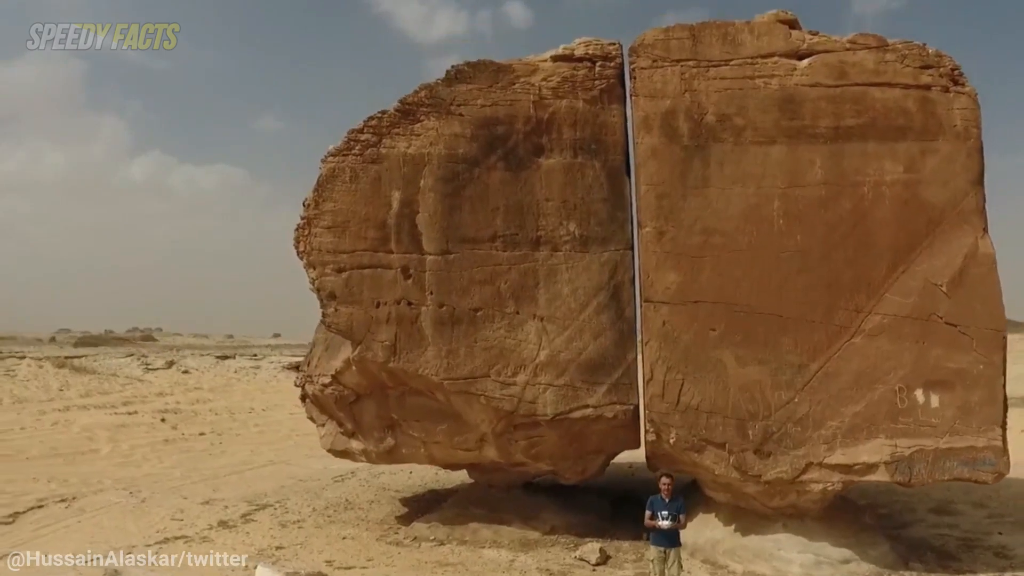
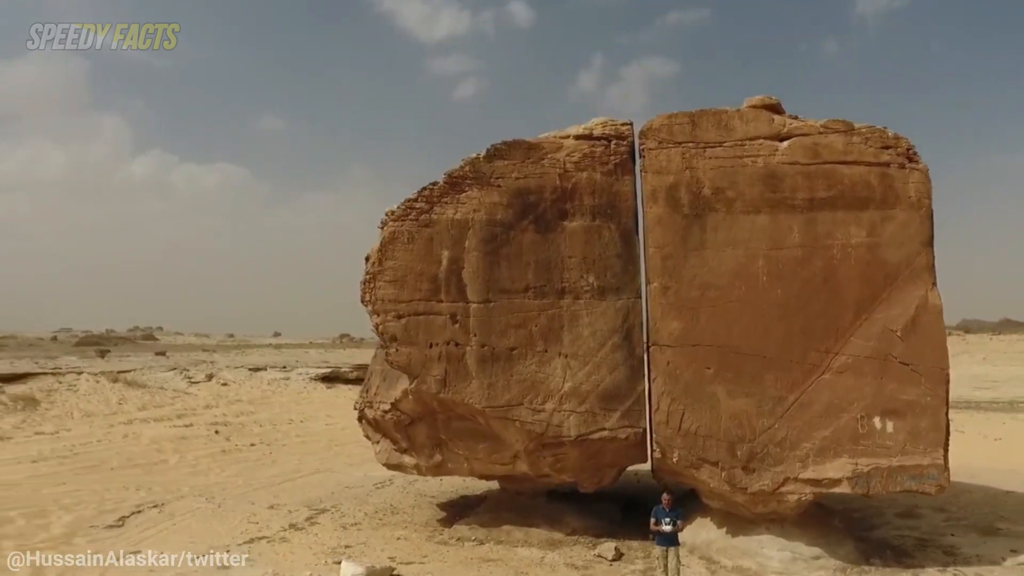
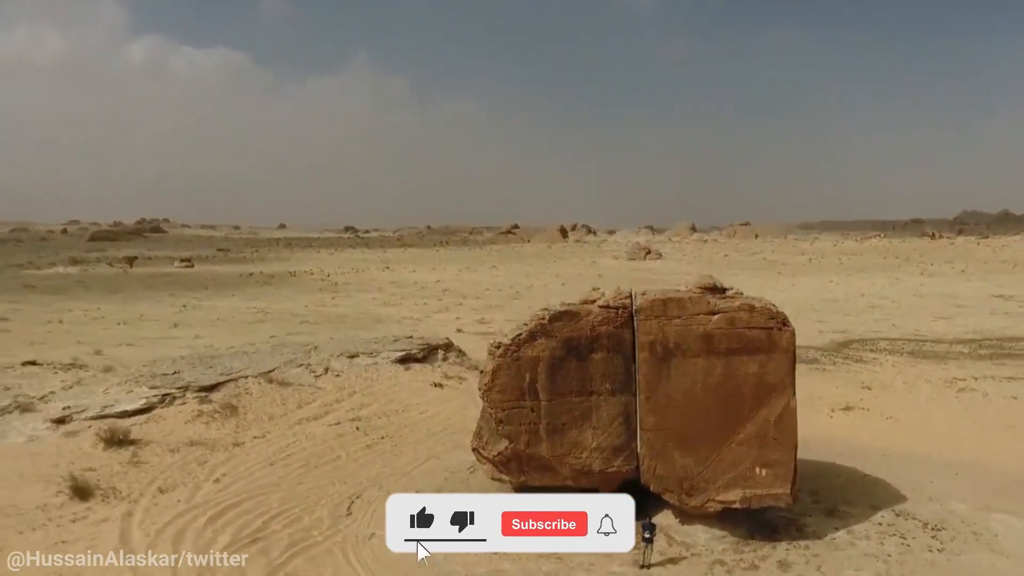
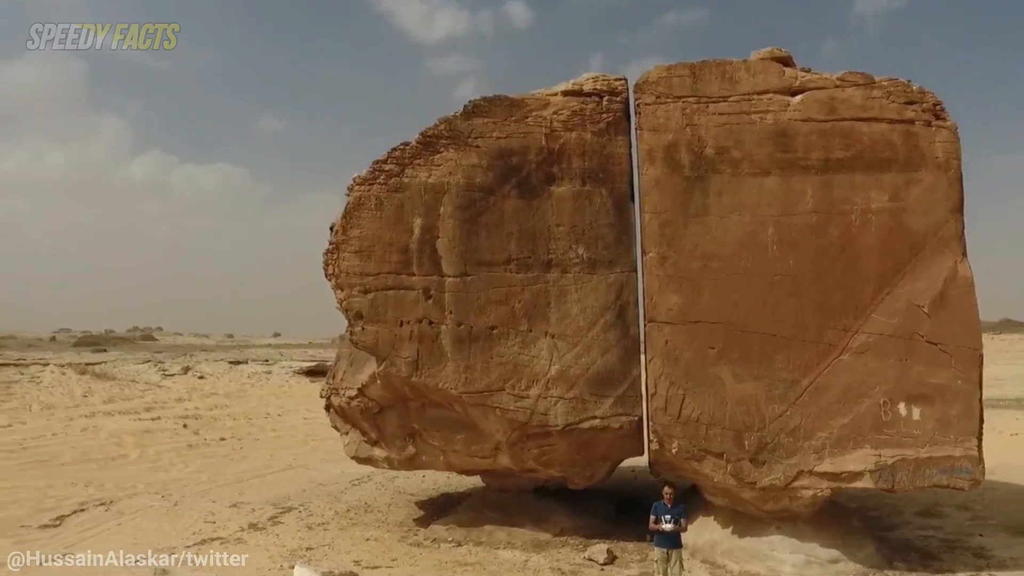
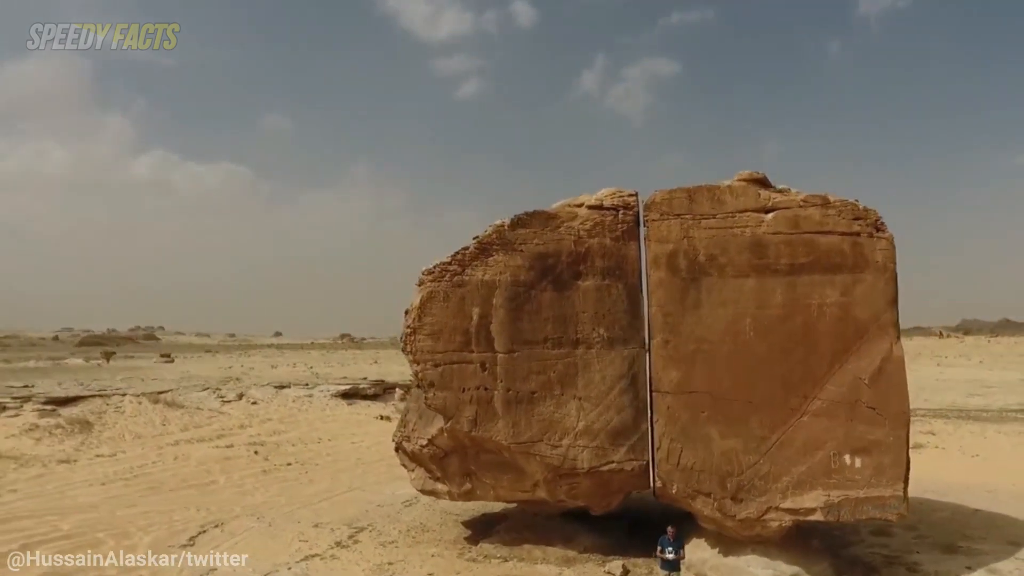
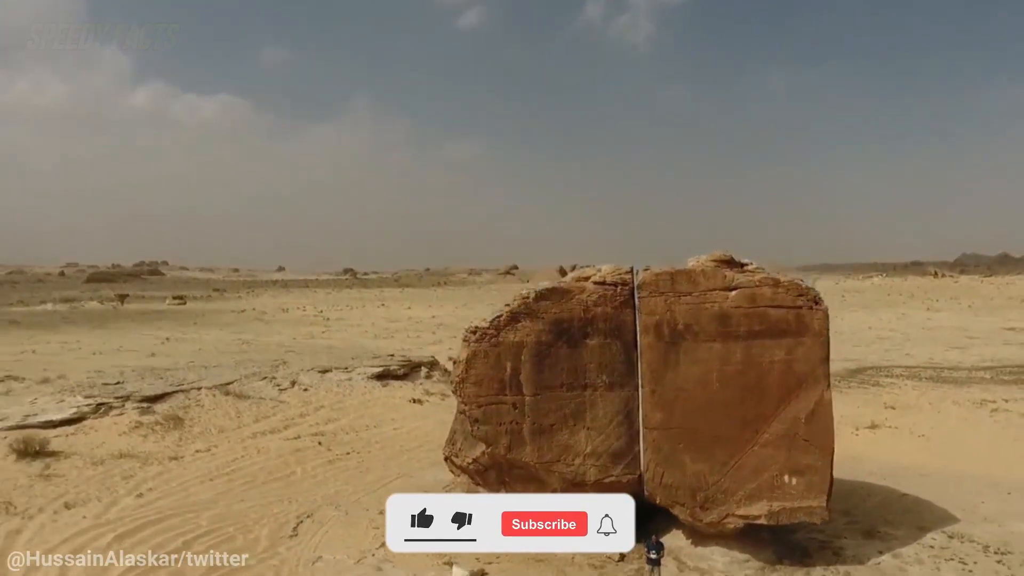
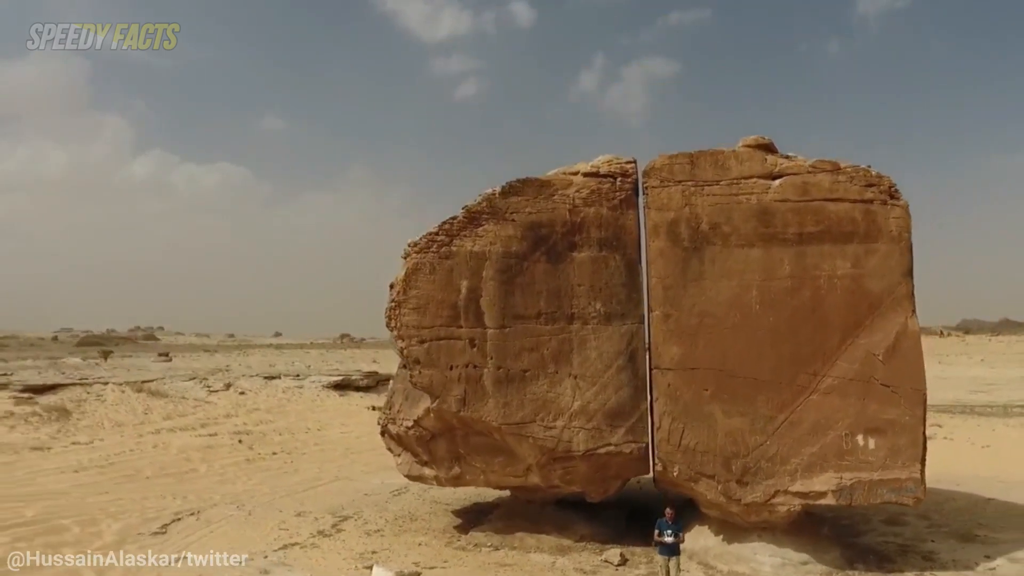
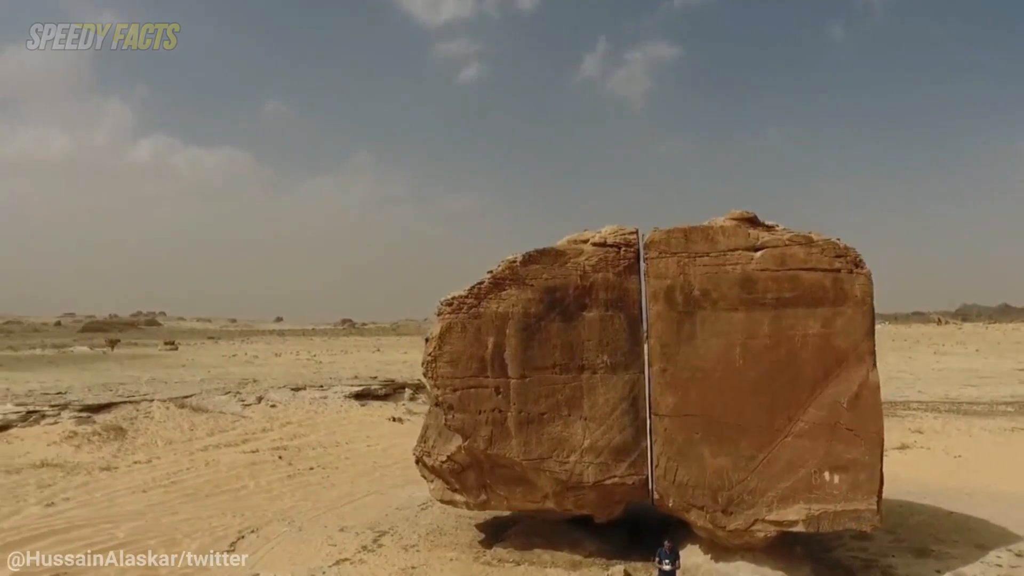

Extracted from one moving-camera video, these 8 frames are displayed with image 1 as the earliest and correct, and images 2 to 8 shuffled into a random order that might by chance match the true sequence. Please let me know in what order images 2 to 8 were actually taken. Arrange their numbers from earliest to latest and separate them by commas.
4, 2, 7, 5, 8, 6, 3
